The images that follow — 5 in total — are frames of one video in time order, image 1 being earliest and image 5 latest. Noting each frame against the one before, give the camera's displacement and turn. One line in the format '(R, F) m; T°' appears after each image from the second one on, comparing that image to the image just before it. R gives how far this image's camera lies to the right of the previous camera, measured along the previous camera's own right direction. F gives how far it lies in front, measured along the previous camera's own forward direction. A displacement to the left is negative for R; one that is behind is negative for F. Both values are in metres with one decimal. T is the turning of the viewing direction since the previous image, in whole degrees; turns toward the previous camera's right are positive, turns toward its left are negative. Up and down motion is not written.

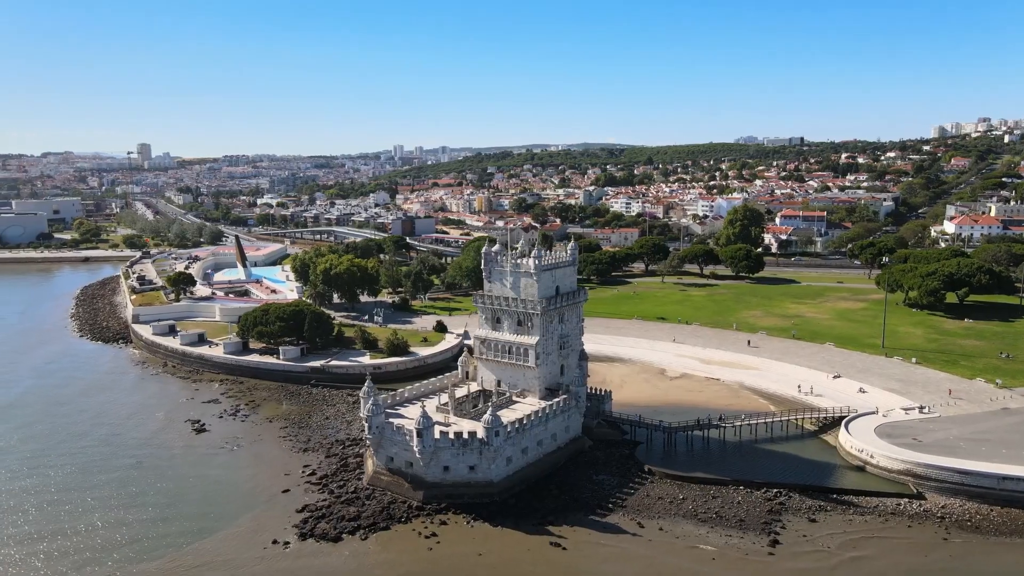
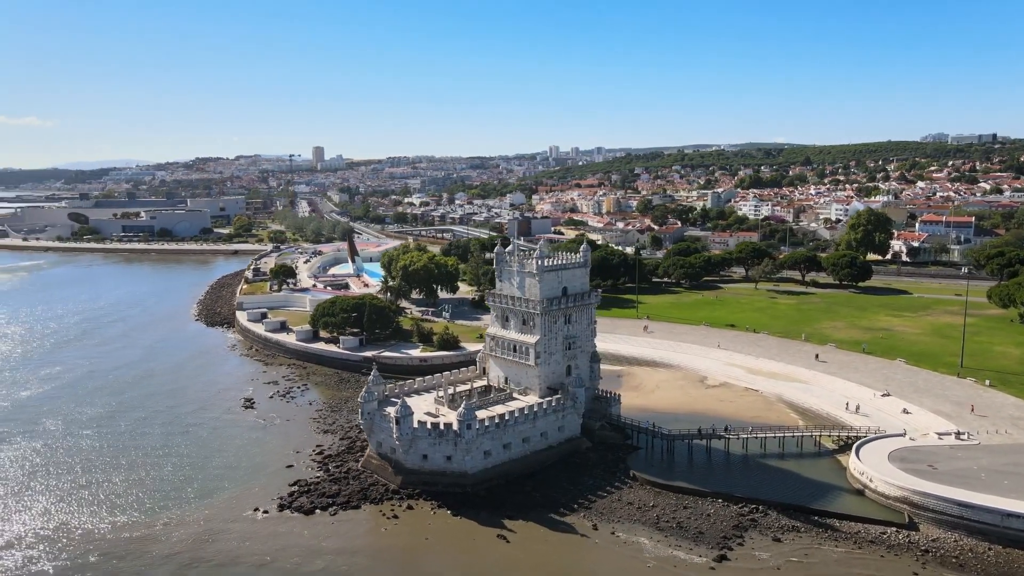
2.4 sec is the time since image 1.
(+7.0, -0.1) m; -12°
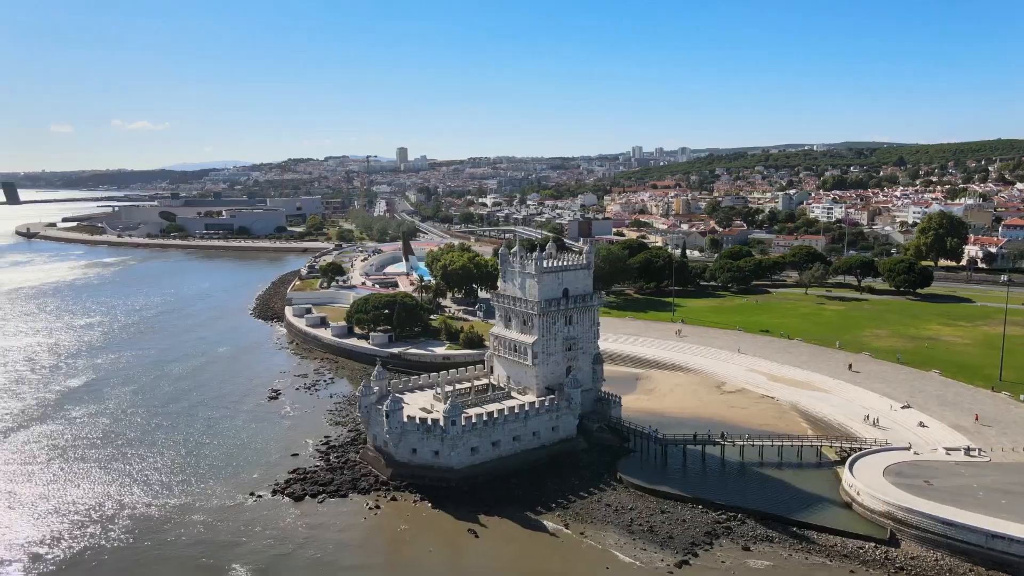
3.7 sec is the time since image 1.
(+3.9, -0.3) m; -6°
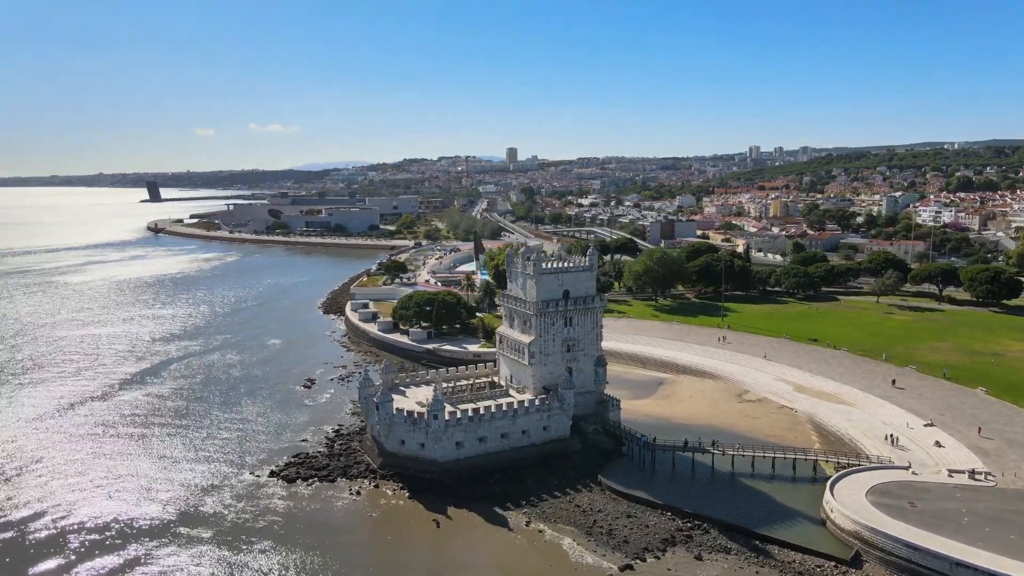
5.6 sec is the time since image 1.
(+5.3, -0.3) m; -8°
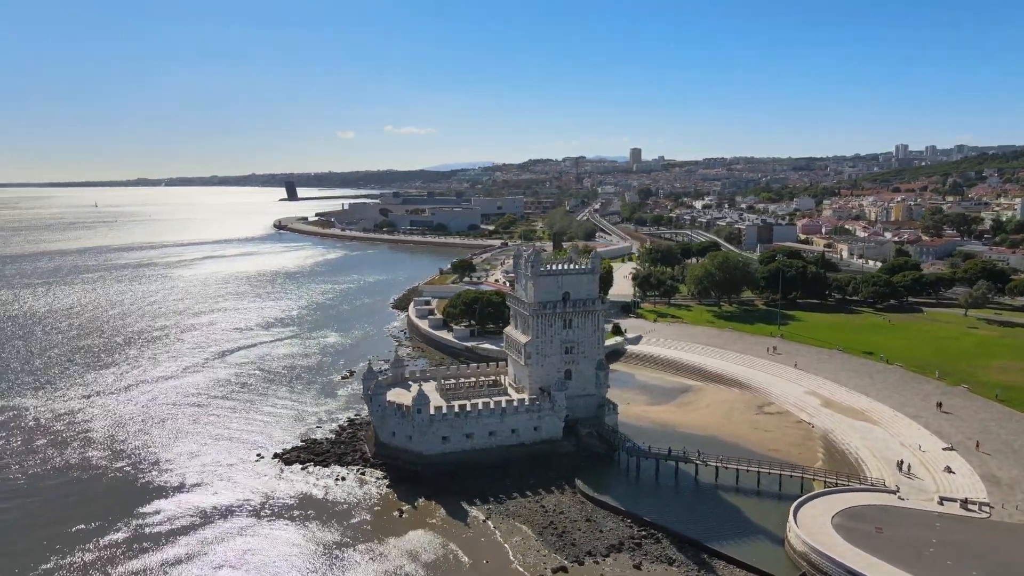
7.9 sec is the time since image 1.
(+6.1, -0.1) m; -9°
